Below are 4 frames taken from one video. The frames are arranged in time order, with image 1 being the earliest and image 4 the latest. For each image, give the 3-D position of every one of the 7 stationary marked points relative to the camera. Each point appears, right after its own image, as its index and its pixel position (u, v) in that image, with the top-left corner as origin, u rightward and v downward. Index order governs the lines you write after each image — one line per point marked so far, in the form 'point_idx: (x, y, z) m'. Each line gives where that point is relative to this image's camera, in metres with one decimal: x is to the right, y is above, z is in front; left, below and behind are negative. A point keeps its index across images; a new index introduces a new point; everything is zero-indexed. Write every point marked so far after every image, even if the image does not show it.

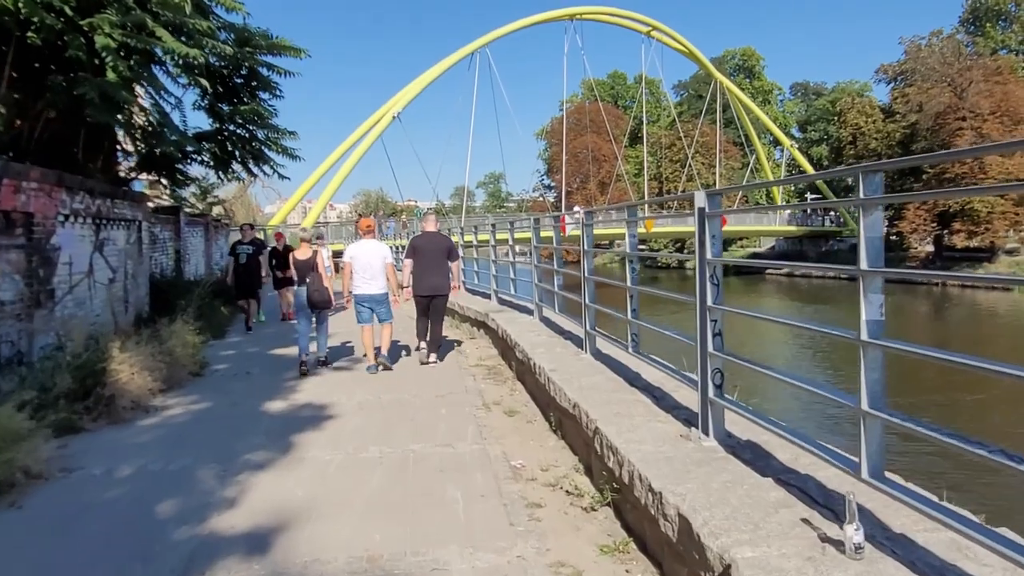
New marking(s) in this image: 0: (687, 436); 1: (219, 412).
0: (+1.0, -0.8, +3.9) m
1: (-2.8, -1.2, +6.9) m
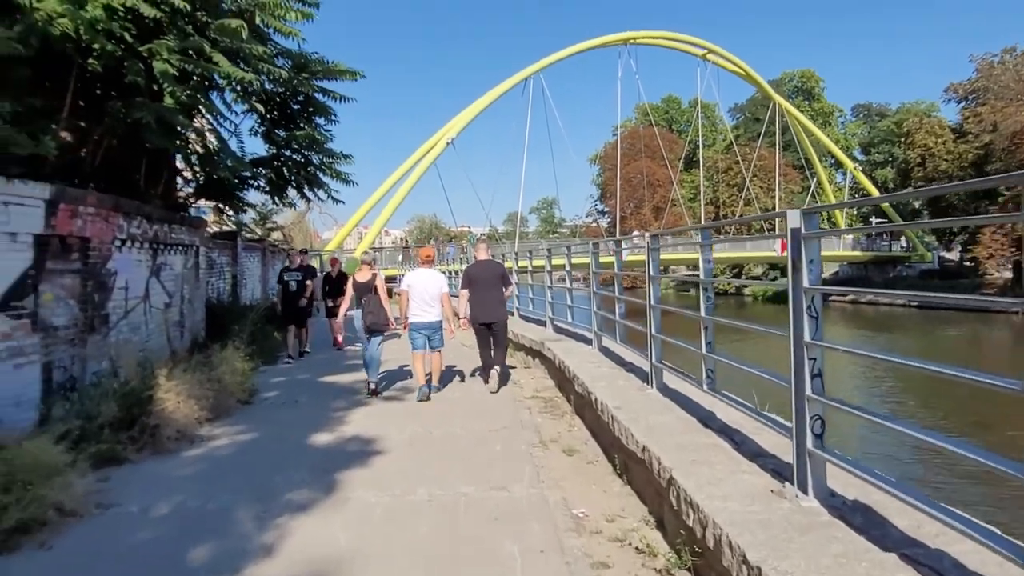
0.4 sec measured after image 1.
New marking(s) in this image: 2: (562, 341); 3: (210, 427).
0: (+1.3, -1.0, +3.4) m
1: (-2.3, -1.4, +6.7) m
2: (+0.7, -0.7, +10.0) m
3: (-3.0, -1.4, +7.1) m
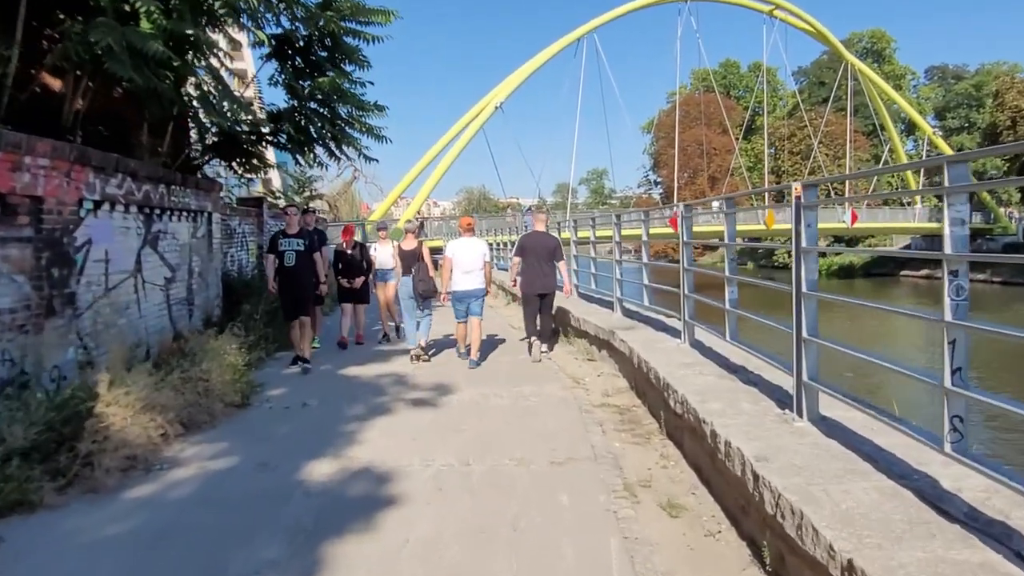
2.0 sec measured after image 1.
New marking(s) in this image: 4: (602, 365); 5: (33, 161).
0: (+1.5, -0.9, +1.4) m
1: (-1.8, -1.3, +4.9) m
2: (+1.4, -0.5, +8.0) m
3: (-2.5, -1.2, +5.4) m
4: (+1.1, -0.9, +8.4) m
5: (-4.2, +1.1, +6.3) m
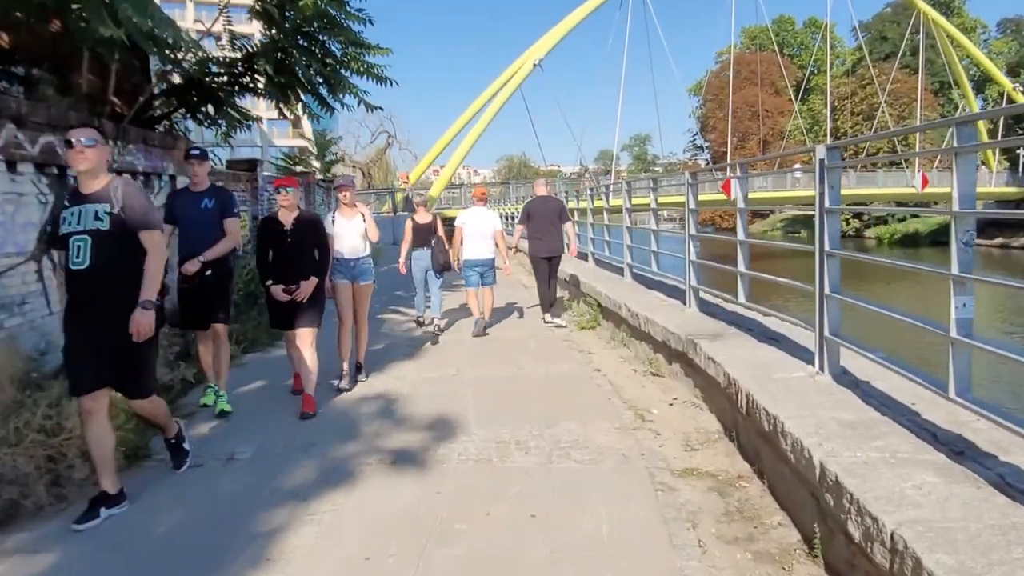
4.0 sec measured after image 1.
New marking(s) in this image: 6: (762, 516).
0: (+1.4, -1.2, -1.2) m
1: (-1.7, -1.3, +2.5) m
2: (+1.6, -0.4, +5.4) m
3: (-2.4, -1.2, +3.1) m
4: (+1.3, -0.8, +5.9) m
5: (-4.1, +1.1, +4.1) m
6: (+1.2, -1.1, +3.5) m
